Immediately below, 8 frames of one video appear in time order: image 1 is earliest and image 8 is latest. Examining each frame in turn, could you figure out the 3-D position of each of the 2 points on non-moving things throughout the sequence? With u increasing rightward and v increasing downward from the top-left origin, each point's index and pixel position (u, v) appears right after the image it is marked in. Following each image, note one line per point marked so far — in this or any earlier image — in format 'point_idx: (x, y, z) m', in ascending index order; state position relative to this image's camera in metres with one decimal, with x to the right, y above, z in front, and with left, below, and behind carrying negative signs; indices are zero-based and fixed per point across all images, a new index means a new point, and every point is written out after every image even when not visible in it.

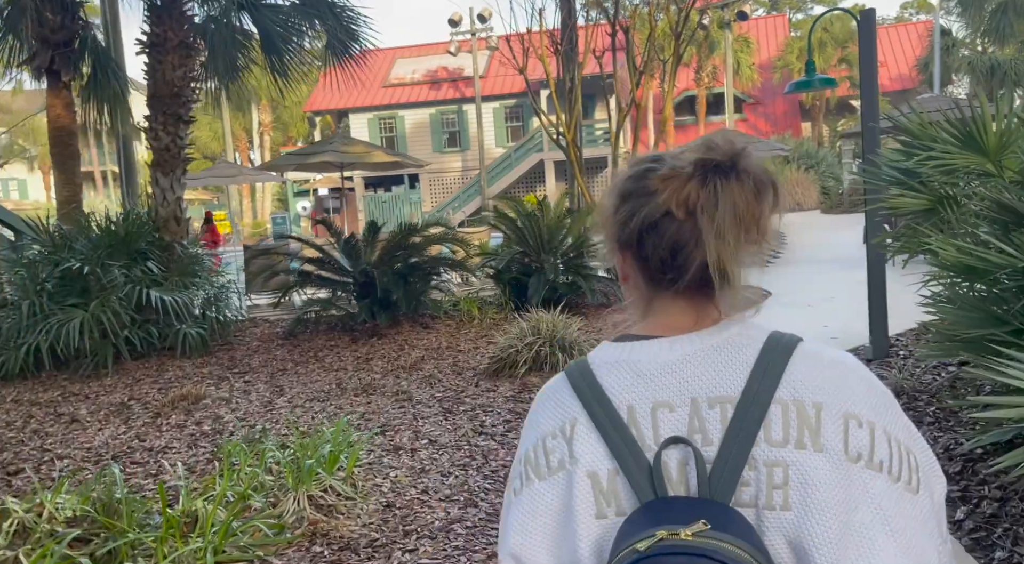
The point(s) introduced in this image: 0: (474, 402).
0: (-0.2, -0.8, +5.3) m
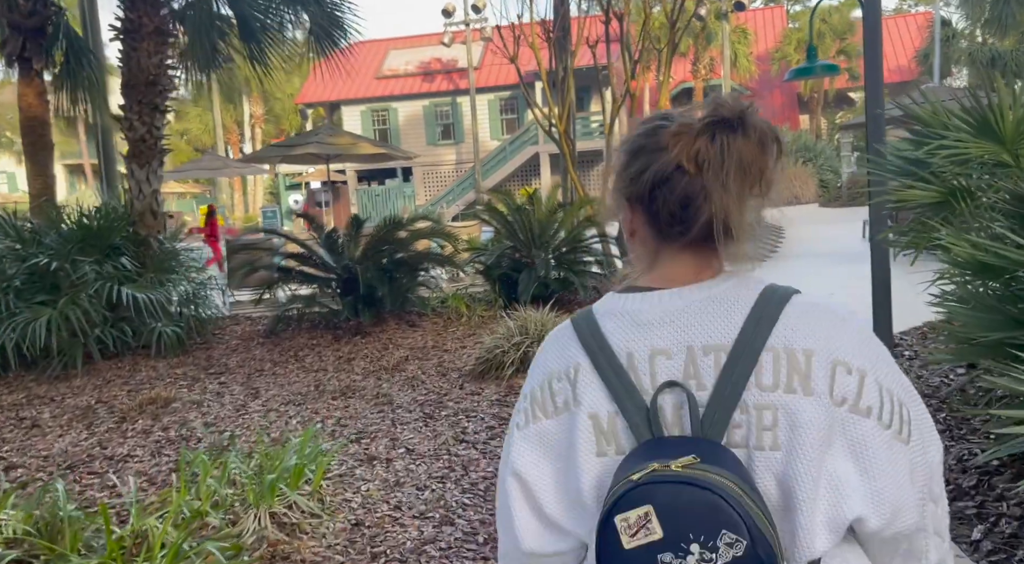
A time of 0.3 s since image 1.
0: (-0.3, -0.8, +5.0) m
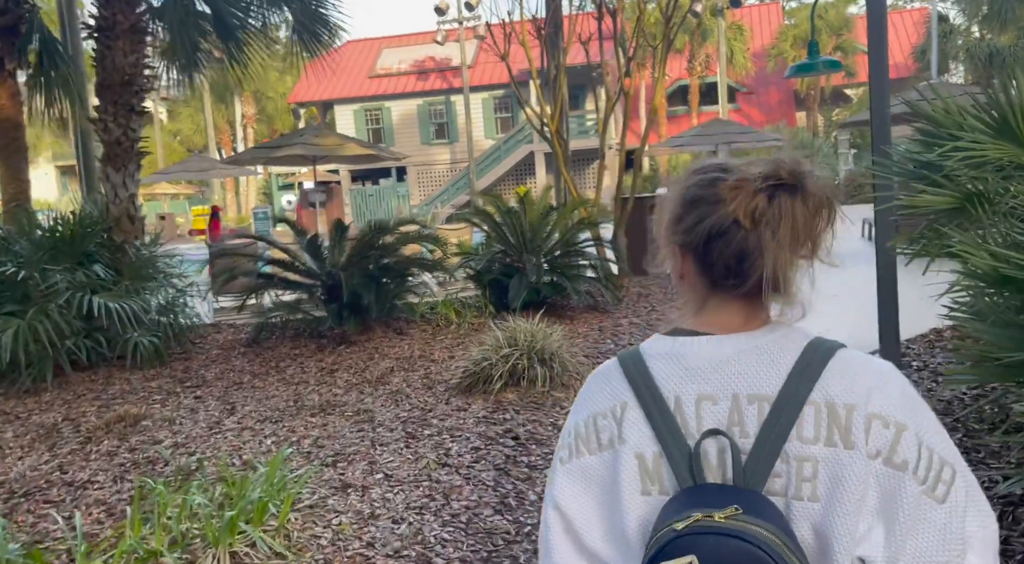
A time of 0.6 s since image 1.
0: (-0.4, -0.8, +4.7) m
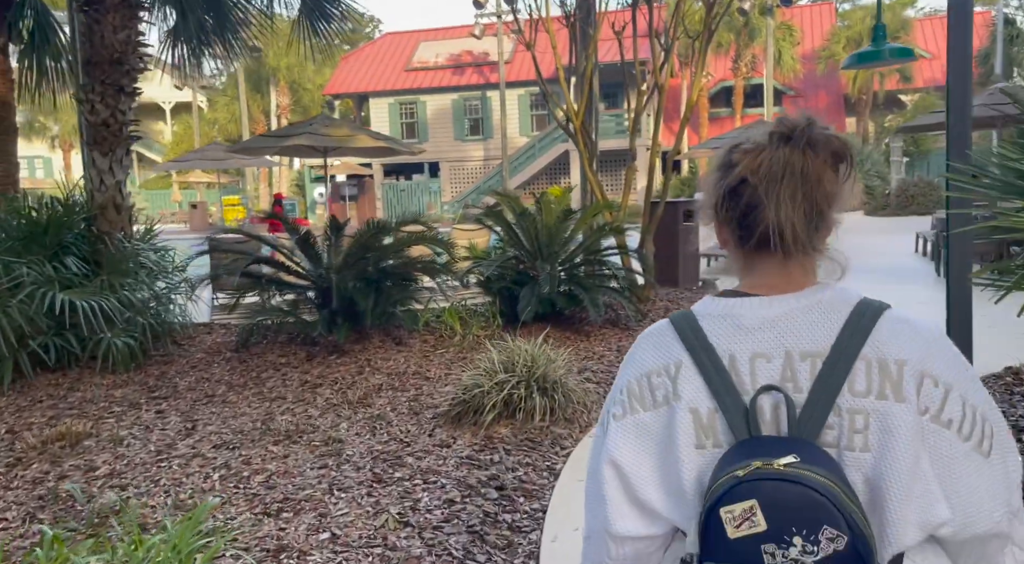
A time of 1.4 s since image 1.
0: (-0.5, -0.9, +4.0) m
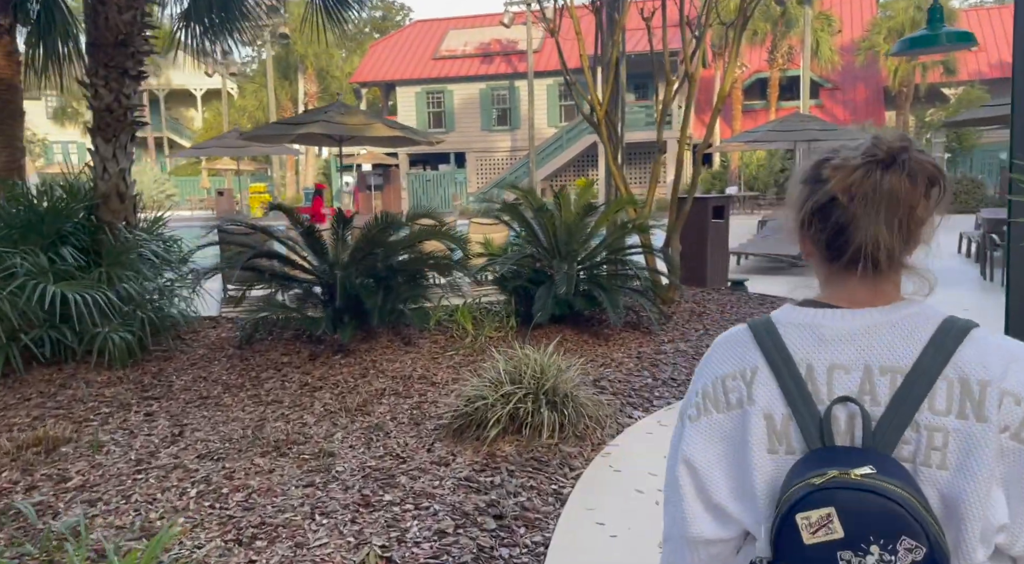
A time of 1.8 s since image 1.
0: (-0.4, -0.9, +3.7) m
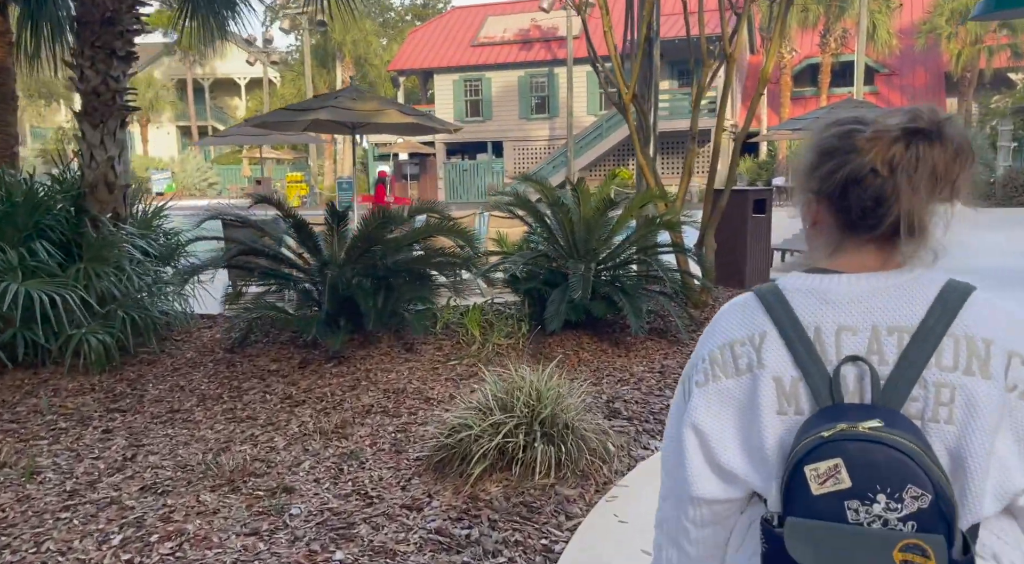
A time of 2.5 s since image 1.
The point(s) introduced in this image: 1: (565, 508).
0: (-0.5, -1.0, +3.1) m
1: (+0.2, -0.9, +3.4) m
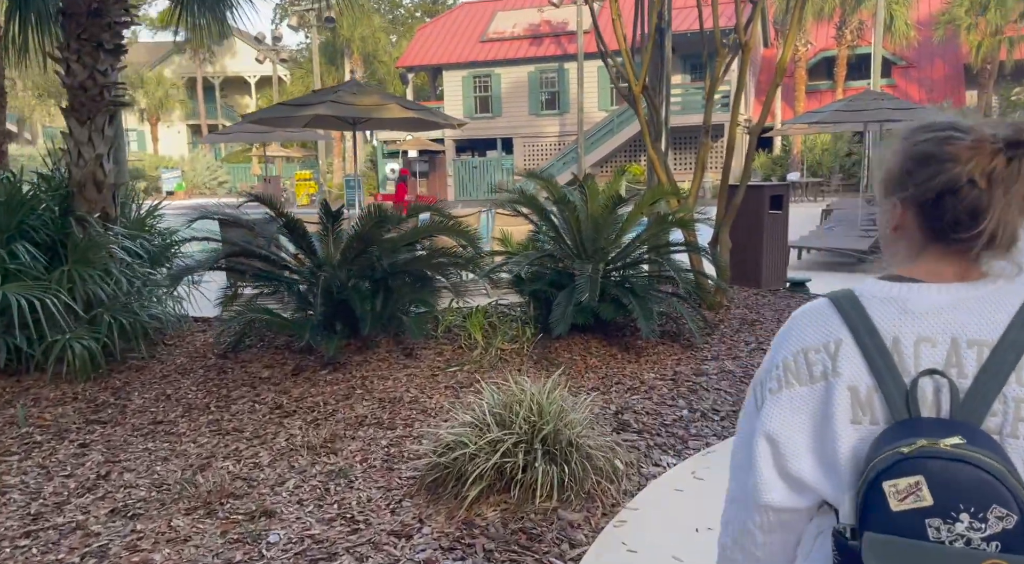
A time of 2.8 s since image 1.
0: (-0.5, -1.0, +2.8) m
1: (+0.2, -0.9, +3.1) m
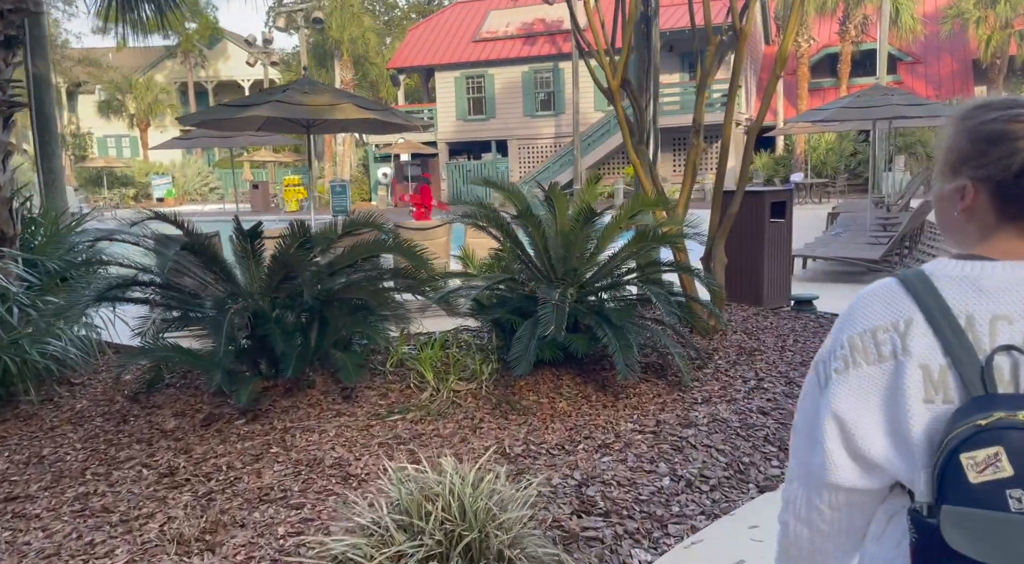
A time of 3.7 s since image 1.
0: (-0.8, -1.1, +1.9) m
1: (-0.1, -1.1, +2.2) m
